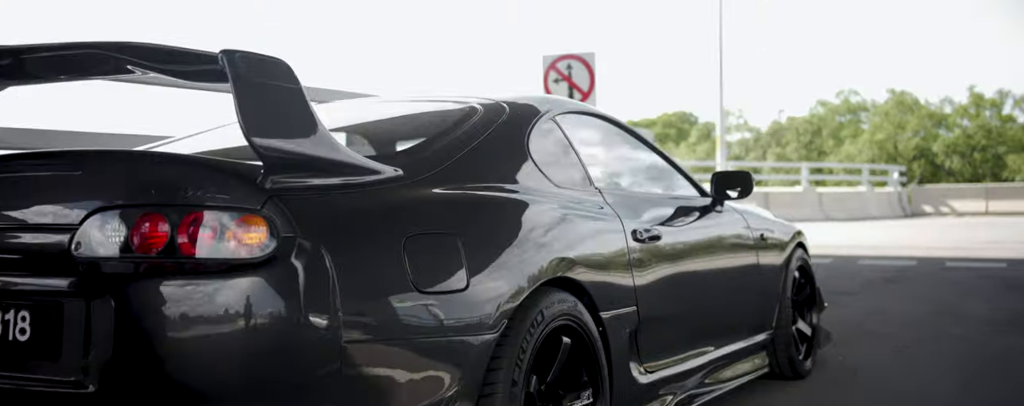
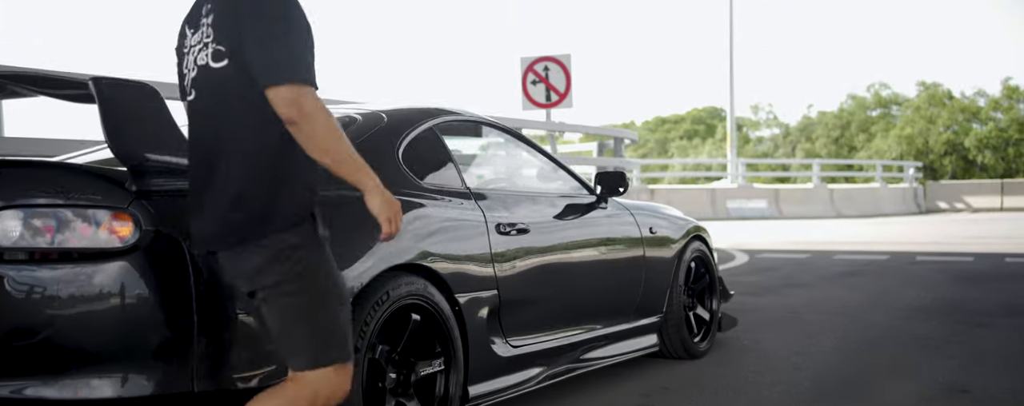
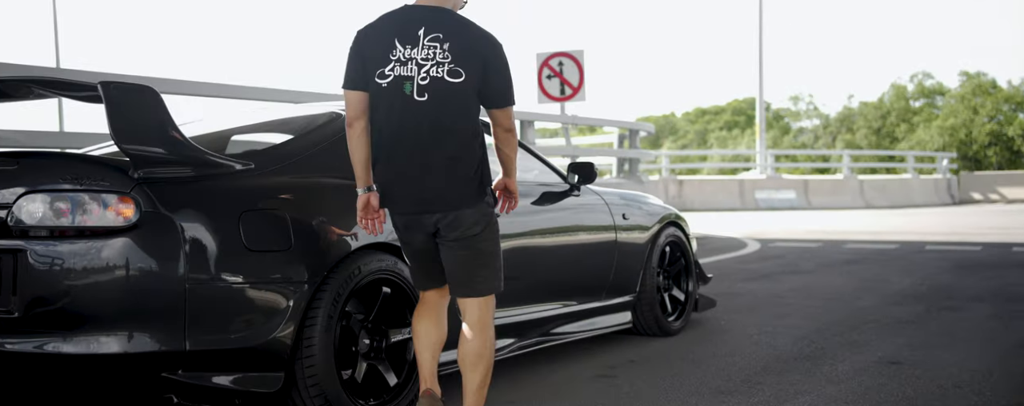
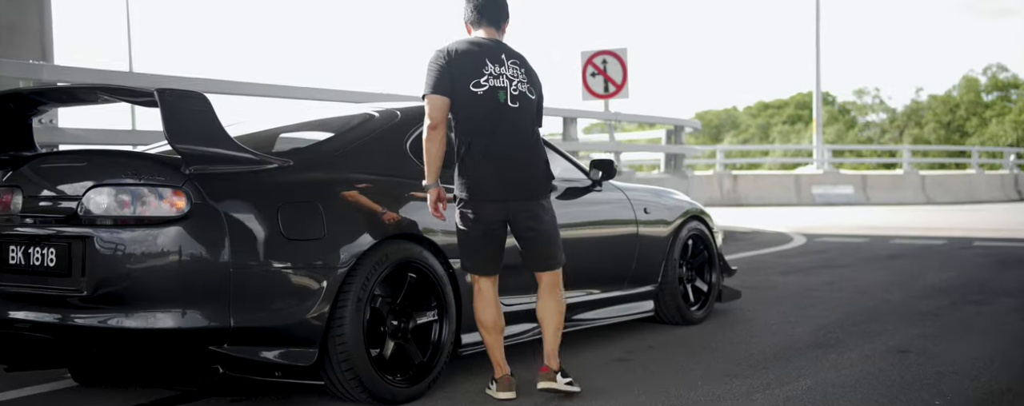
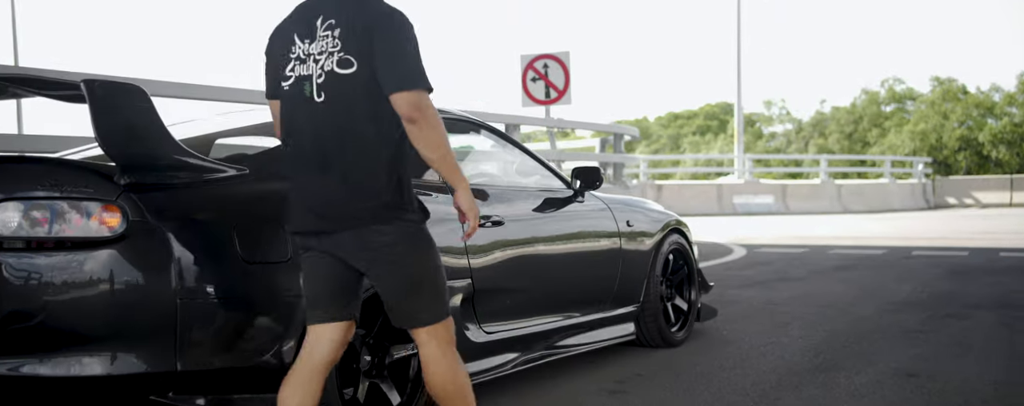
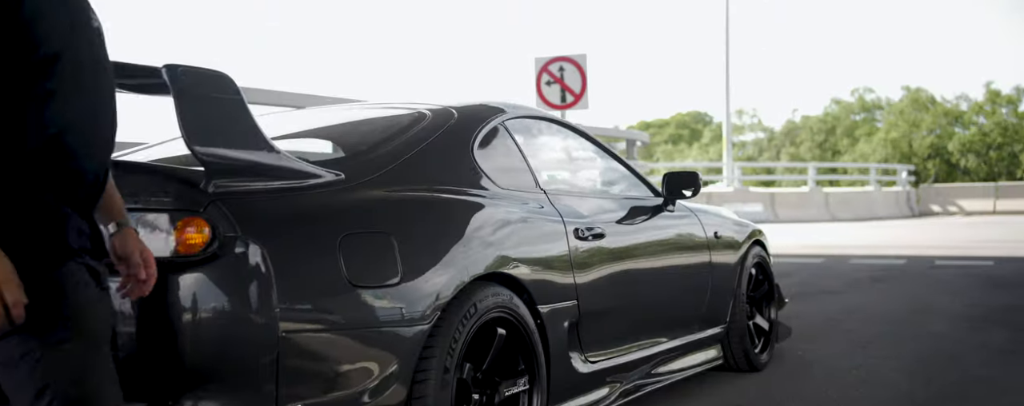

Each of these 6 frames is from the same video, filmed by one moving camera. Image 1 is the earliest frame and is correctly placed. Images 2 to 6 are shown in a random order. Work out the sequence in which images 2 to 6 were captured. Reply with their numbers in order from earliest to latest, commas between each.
6, 2, 5, 3, 4
